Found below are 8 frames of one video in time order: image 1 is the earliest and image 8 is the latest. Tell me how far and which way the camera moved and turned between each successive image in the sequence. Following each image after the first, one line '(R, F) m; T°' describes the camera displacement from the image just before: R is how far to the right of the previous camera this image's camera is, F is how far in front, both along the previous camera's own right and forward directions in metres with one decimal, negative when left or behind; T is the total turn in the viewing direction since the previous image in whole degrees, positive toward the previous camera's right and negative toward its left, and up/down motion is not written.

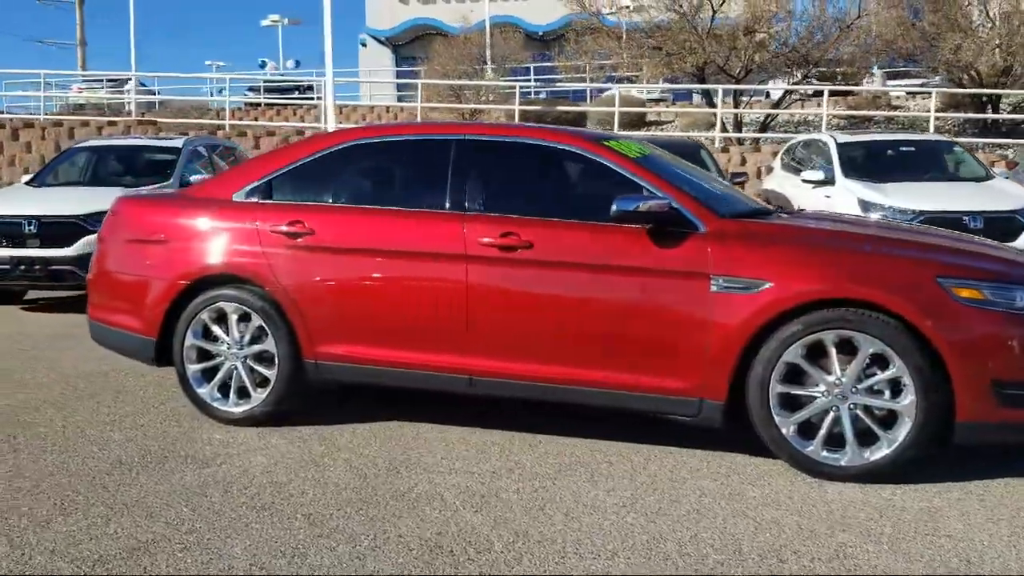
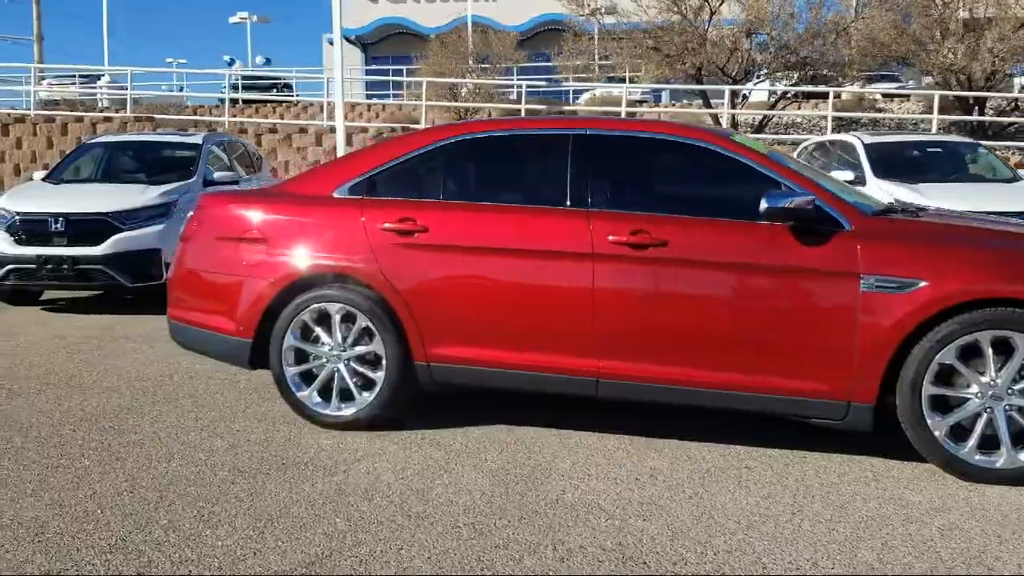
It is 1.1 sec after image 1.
(-0.9, +0.2) m; +3°
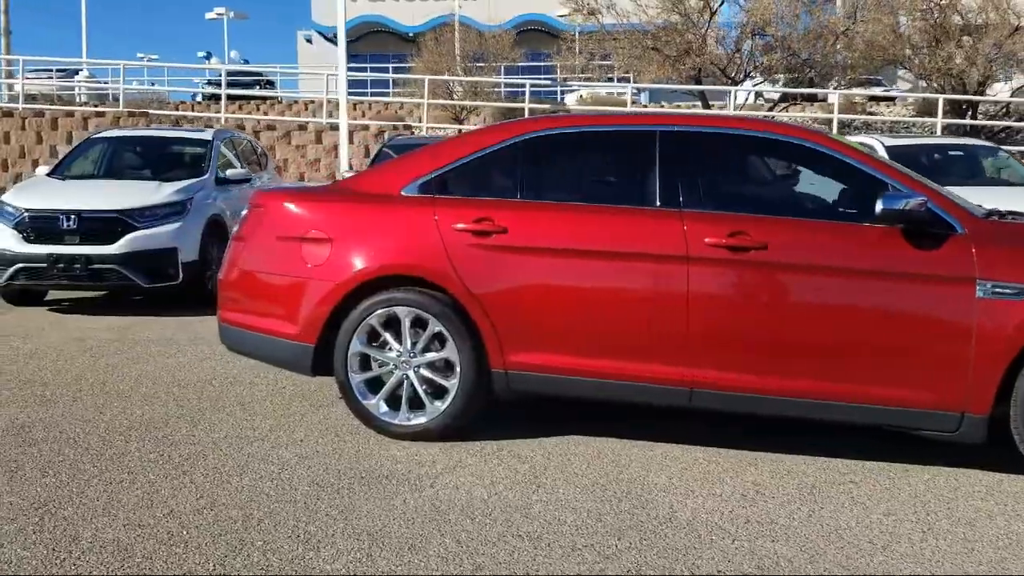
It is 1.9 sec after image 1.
(-0.6, +0.3) m; +2°
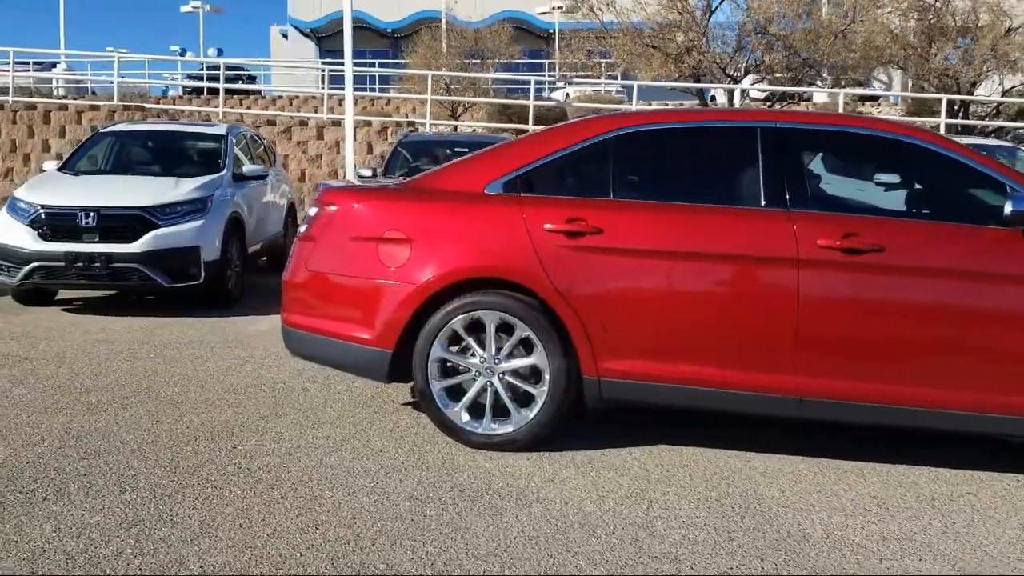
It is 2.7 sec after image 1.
(-0.6, +0.3) m; +2°
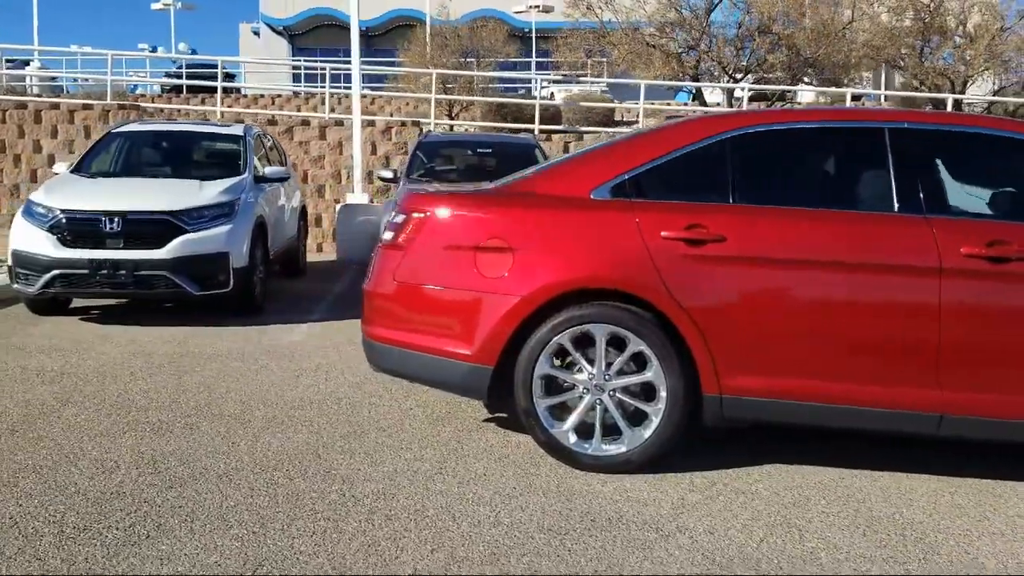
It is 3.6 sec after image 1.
(-0.7, +0.3) m; +2°
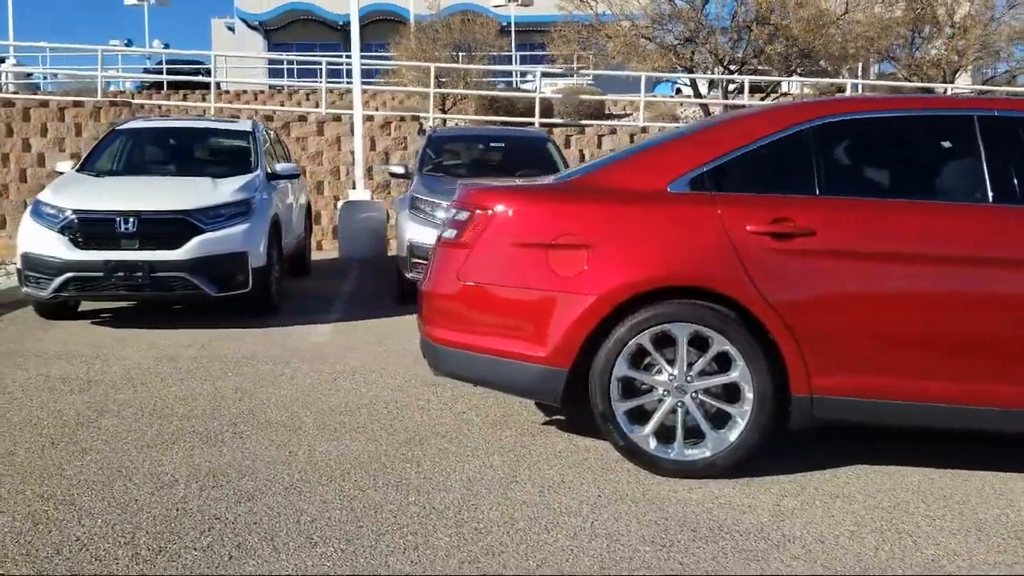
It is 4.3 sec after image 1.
(-0.5, +0.2) m; +2°
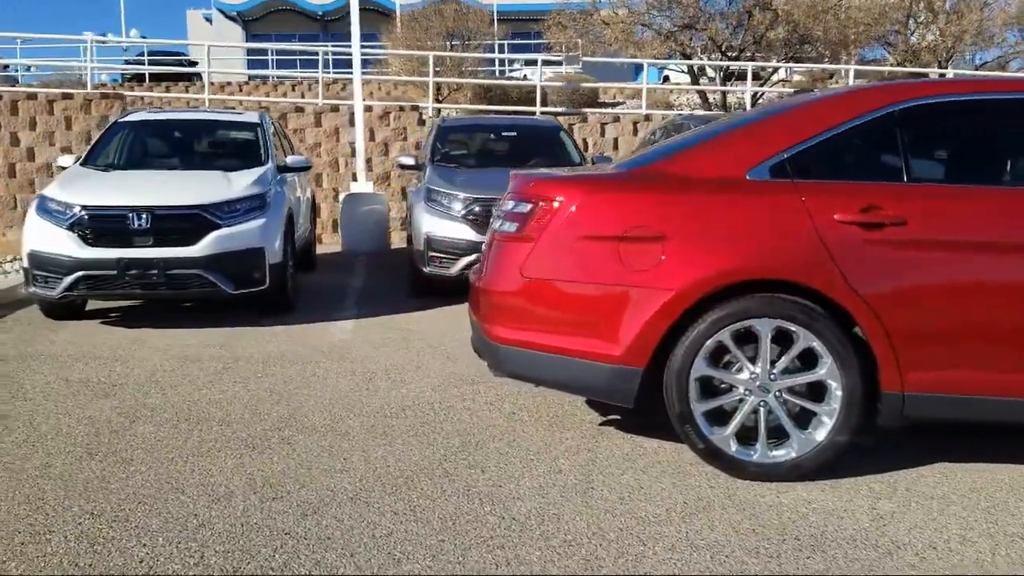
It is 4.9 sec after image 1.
(-0.4, +0.3) m; +1°
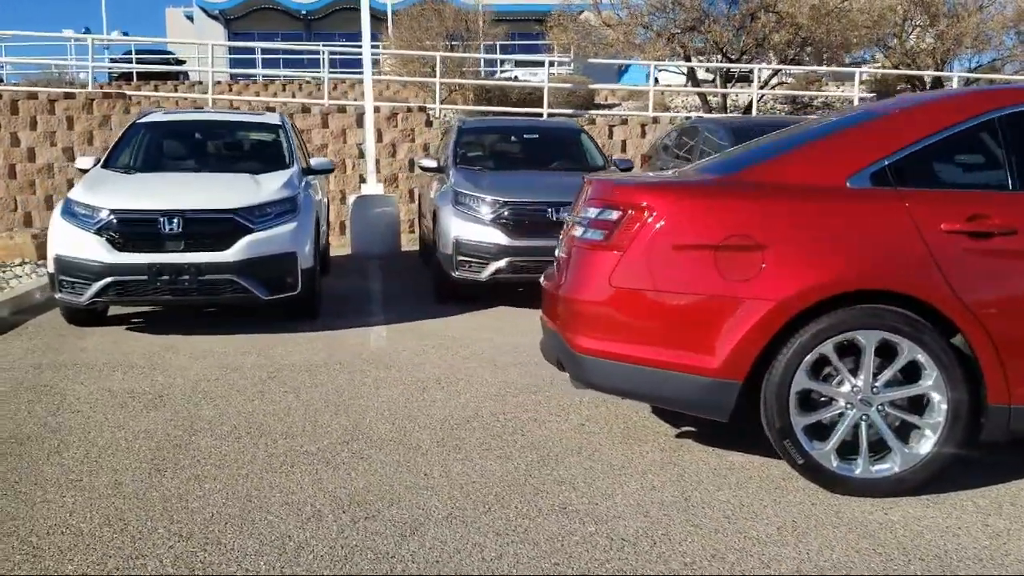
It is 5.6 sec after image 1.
(-0.5, +0.1) m; +1°
